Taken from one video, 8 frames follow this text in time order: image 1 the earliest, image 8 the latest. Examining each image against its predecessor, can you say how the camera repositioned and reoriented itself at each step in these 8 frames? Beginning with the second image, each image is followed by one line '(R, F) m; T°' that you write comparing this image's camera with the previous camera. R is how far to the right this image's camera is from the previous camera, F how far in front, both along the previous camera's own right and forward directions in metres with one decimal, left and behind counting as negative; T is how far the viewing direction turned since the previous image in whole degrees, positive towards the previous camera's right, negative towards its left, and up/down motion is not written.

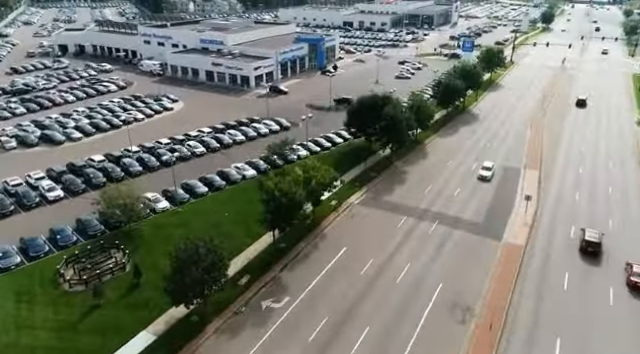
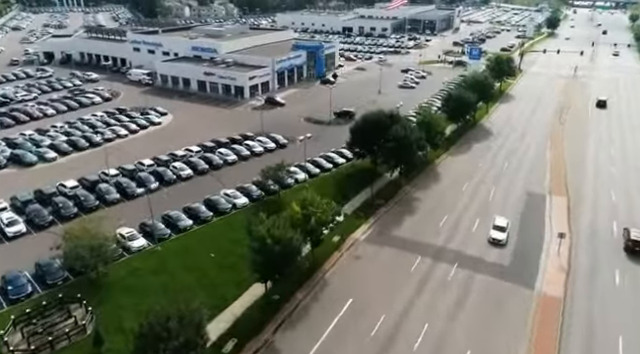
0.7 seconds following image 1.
(-0.1, +4.9) m; 0°
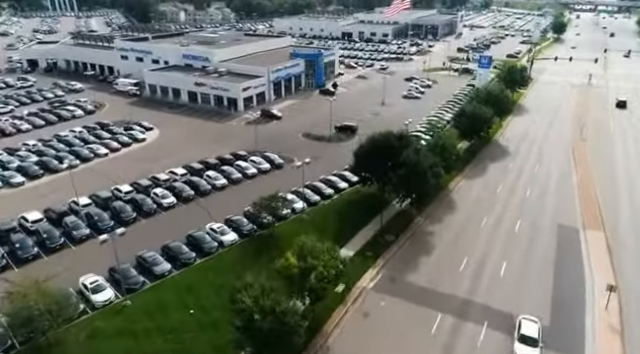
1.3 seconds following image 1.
(-0.1, +5.1) m; 0°
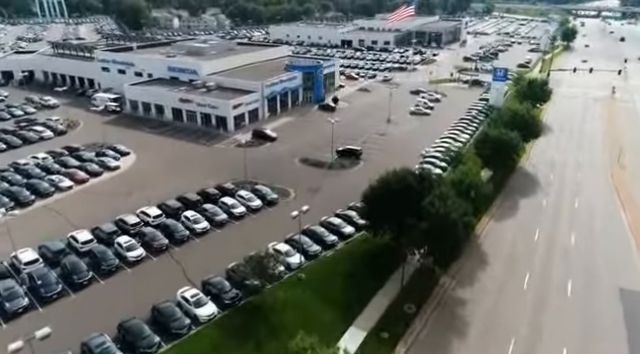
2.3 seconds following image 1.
(-0.2, +7.0) m; 0°
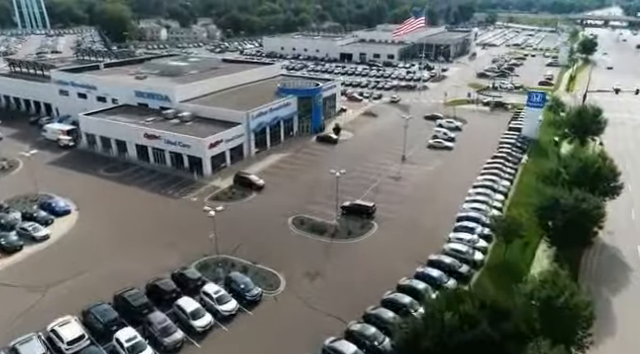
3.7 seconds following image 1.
(-0.3, +12.2) m; 0°
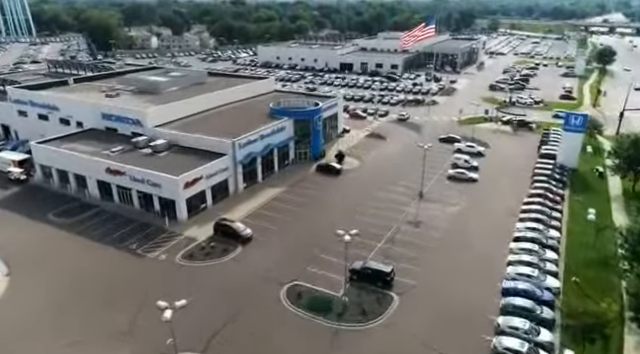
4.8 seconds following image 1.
(-0.3, +8.8) m; 0°
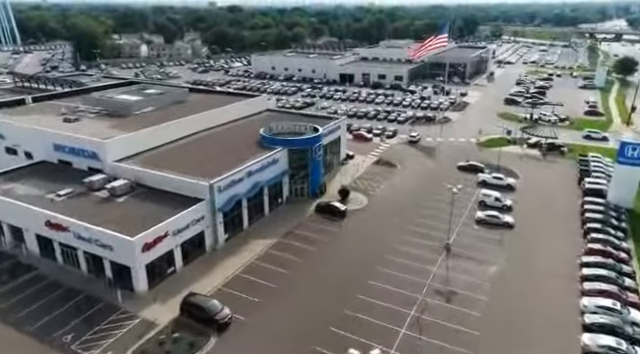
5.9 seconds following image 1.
(-0.2, +9.0) m; 0°
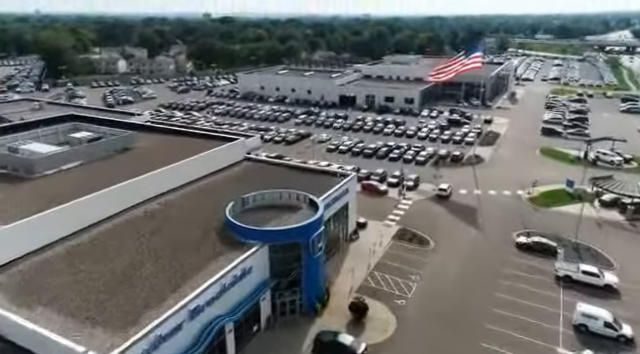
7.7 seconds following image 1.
(-0.3, +16.3) m; +1°
